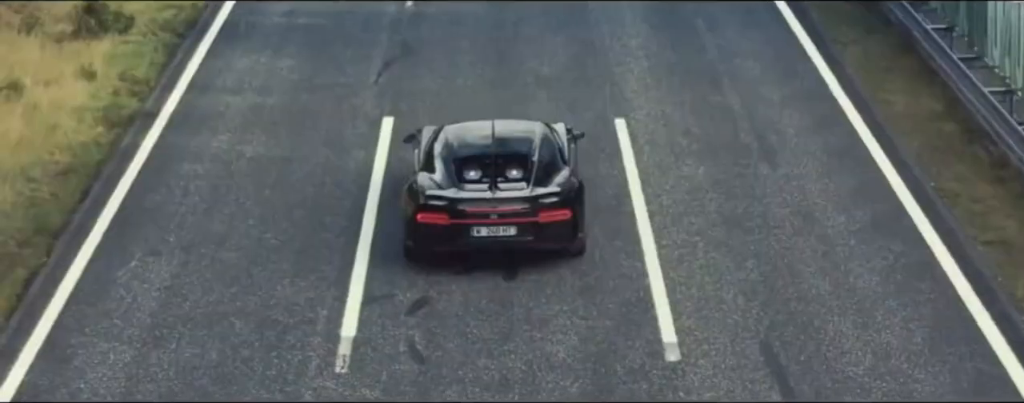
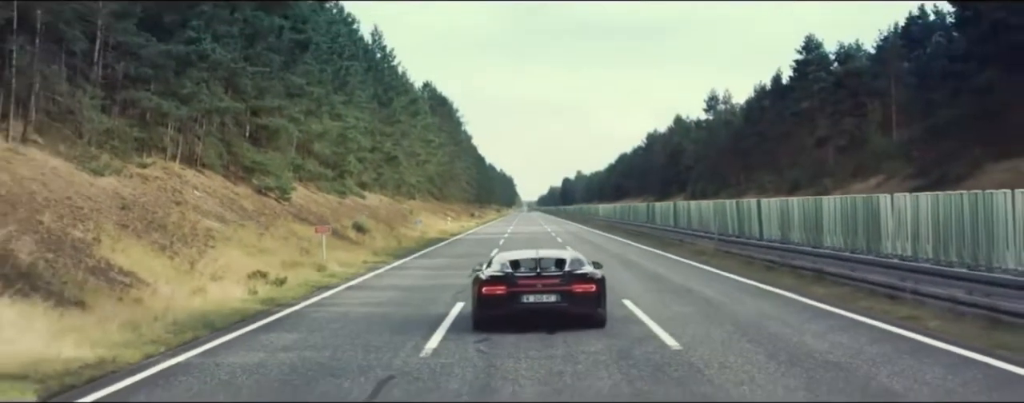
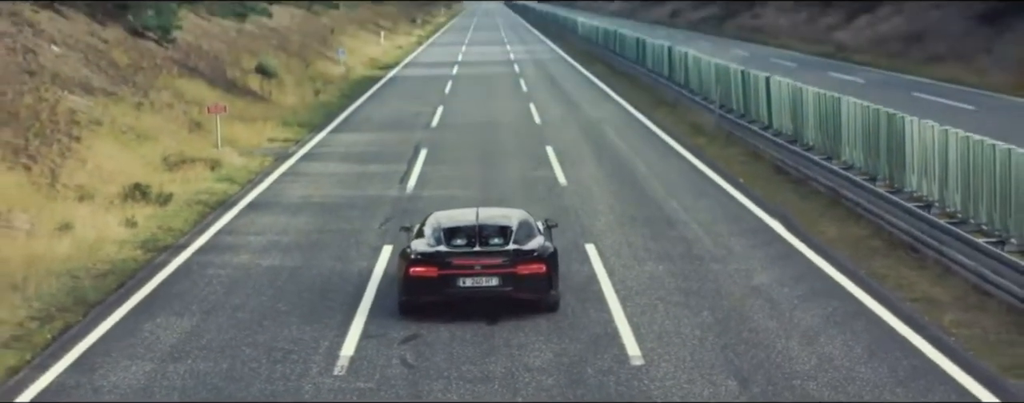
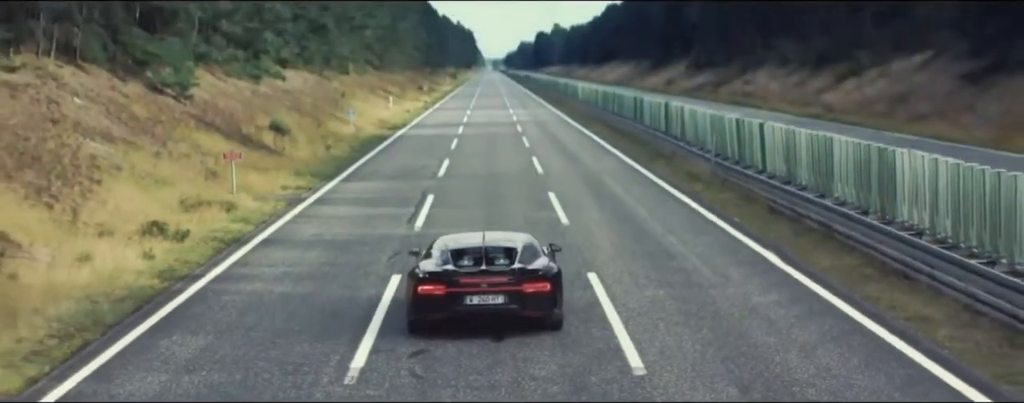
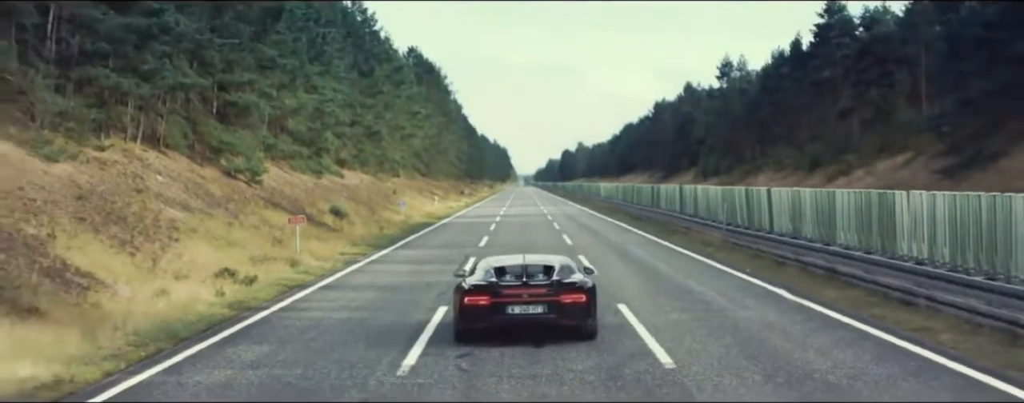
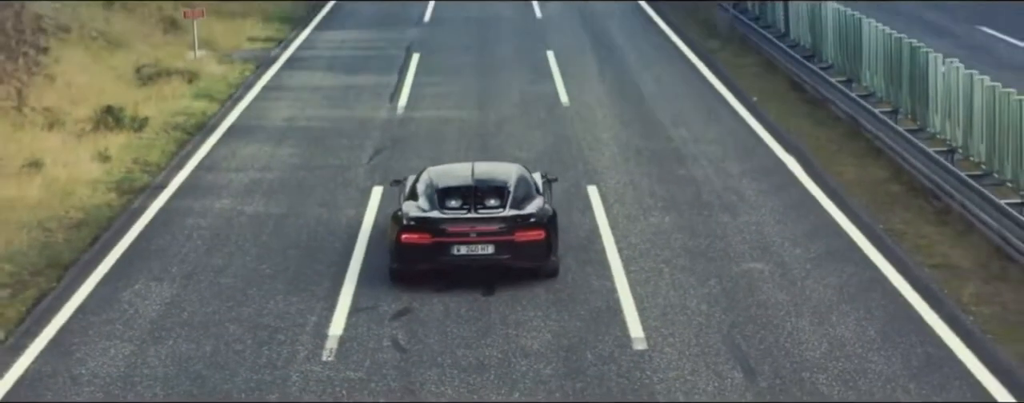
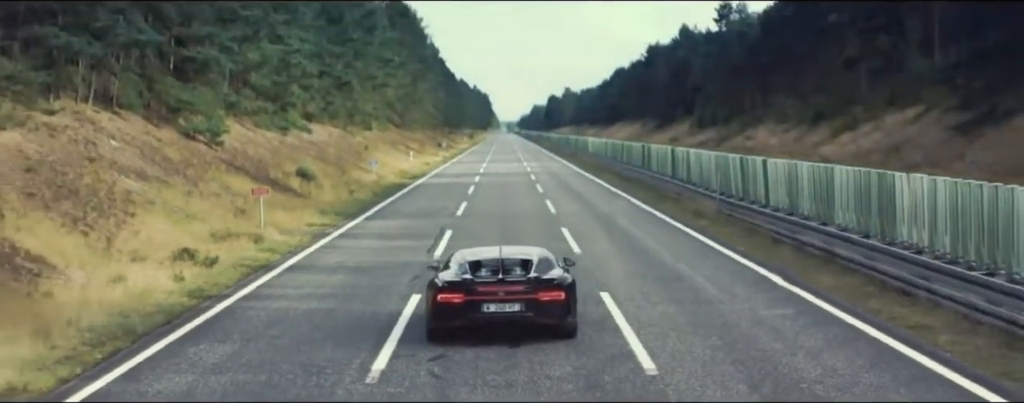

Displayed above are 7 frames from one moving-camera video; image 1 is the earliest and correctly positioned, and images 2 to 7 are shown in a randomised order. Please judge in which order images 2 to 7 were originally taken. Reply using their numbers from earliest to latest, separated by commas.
6, 3, 4, 7, 5, 2
